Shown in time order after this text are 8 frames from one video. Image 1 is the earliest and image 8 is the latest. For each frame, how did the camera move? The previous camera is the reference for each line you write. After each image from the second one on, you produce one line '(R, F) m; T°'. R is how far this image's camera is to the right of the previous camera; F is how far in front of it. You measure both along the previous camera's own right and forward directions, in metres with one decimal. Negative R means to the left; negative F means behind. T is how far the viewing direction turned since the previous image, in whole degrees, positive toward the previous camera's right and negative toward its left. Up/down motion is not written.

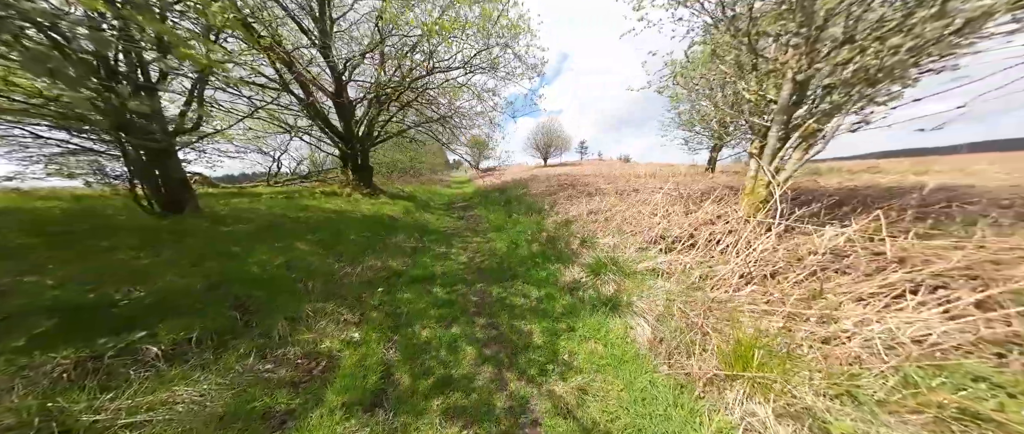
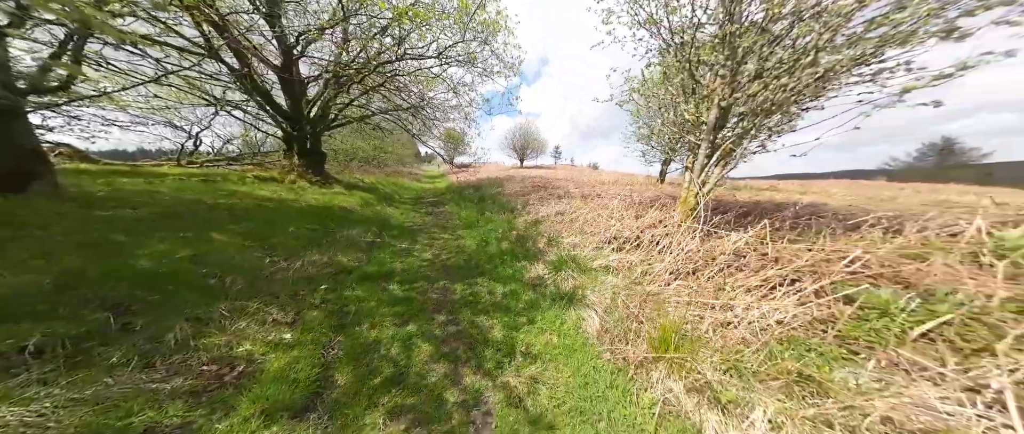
(+0.1, 0.0) m; +8°
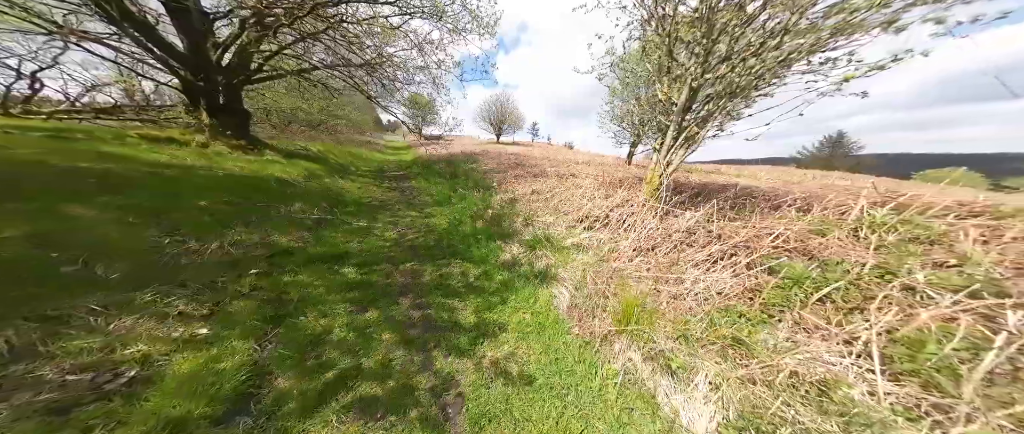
(0.0, +0.1) m; +9°
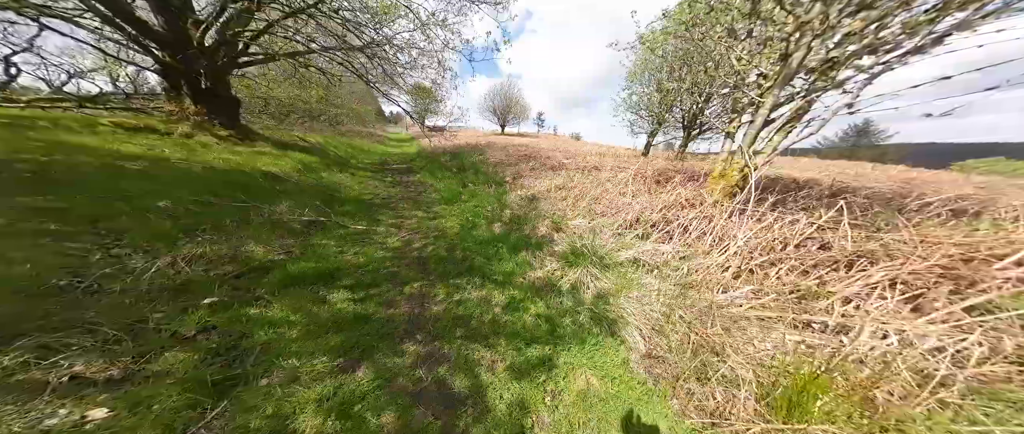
(-0.4, +0.9) m; -1°
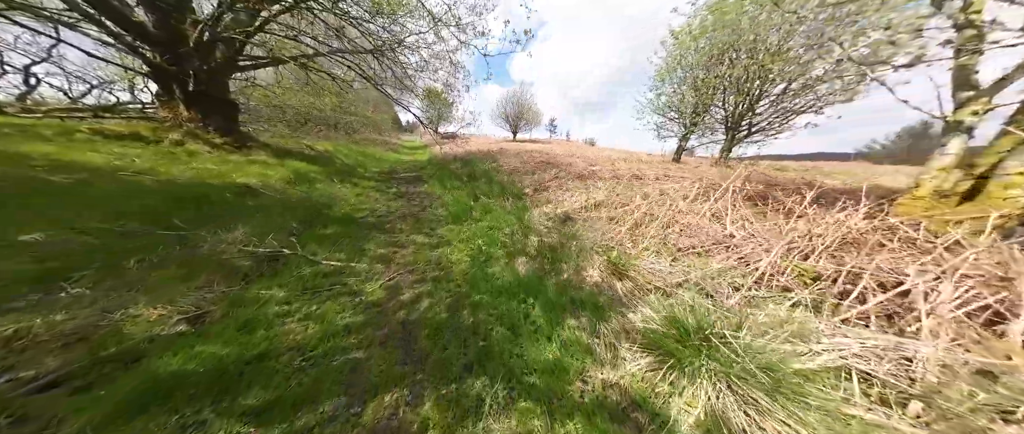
(-0.3, +1.4) m; -4°
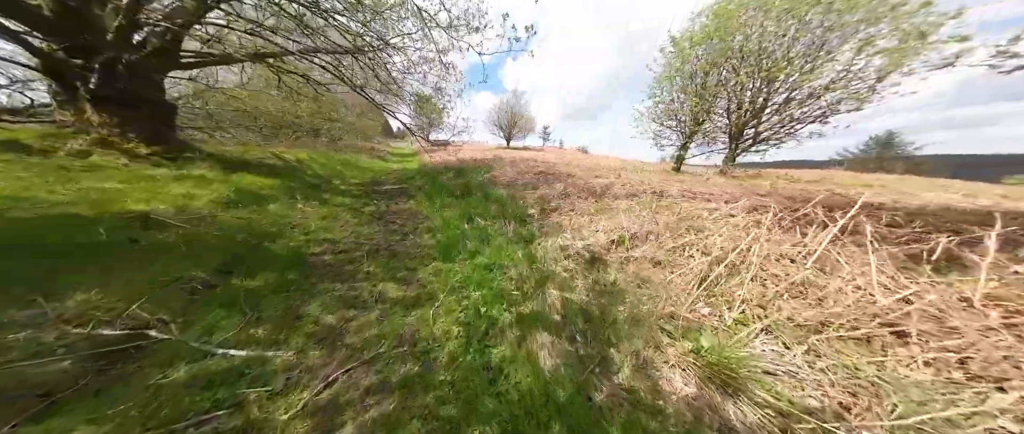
(-0.2, +1.1) m; +2°
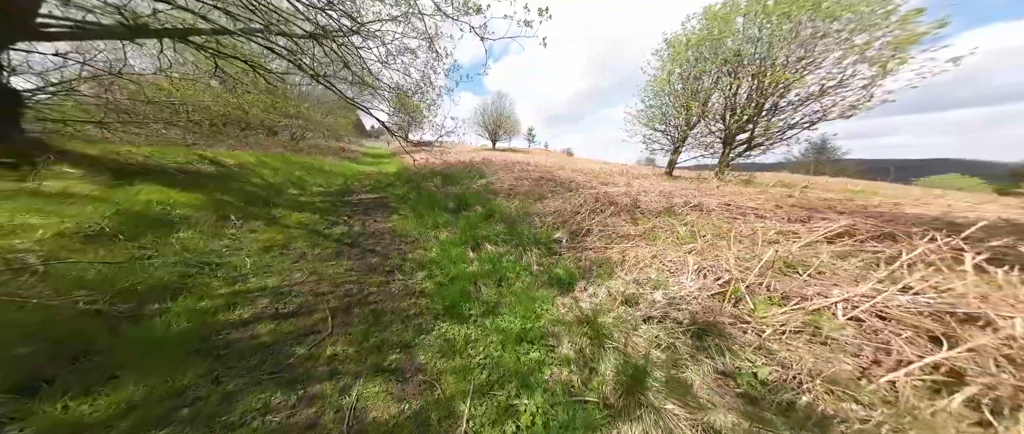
(-0.6, +1.1) m; +5°
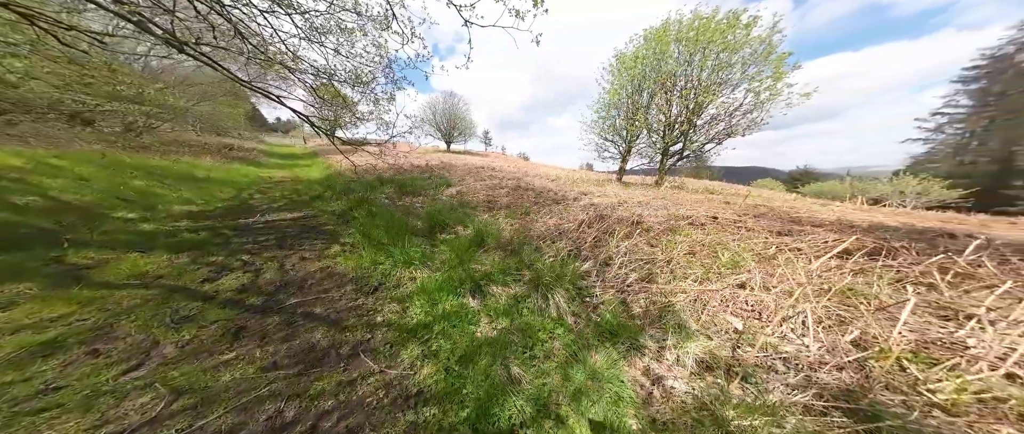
(-0.8, +1.0) m; +14°
